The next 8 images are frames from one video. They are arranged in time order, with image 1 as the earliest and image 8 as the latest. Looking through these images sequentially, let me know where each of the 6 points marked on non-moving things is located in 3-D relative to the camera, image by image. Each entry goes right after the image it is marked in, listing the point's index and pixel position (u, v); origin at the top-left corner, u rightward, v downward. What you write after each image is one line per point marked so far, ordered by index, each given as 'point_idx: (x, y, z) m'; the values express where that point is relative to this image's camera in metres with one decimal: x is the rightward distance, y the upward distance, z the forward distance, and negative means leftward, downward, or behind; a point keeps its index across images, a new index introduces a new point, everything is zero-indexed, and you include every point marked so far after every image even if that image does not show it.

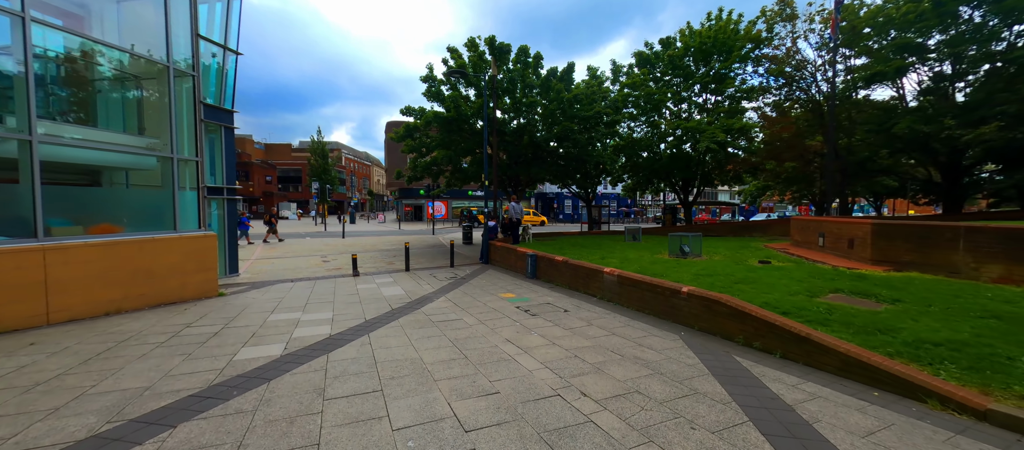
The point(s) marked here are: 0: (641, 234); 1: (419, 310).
0: (+5.2, -0.4, +15.3) m
1: (-1.7, -1.5, +6.9) m
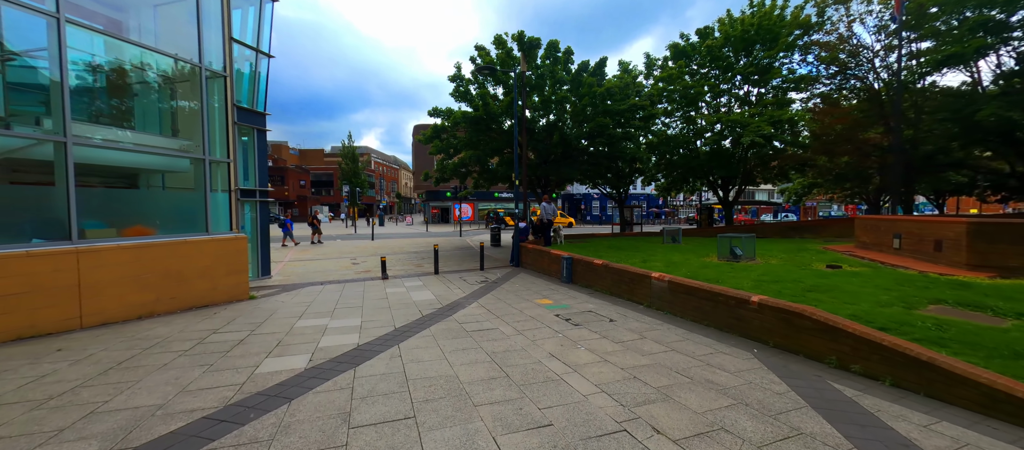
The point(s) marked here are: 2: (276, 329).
0: (+6.4, -0.4, +14.3) m
1: (-1.0, -1.6, +6.4) m
2: (-3.6, -1.6, +5.7) m
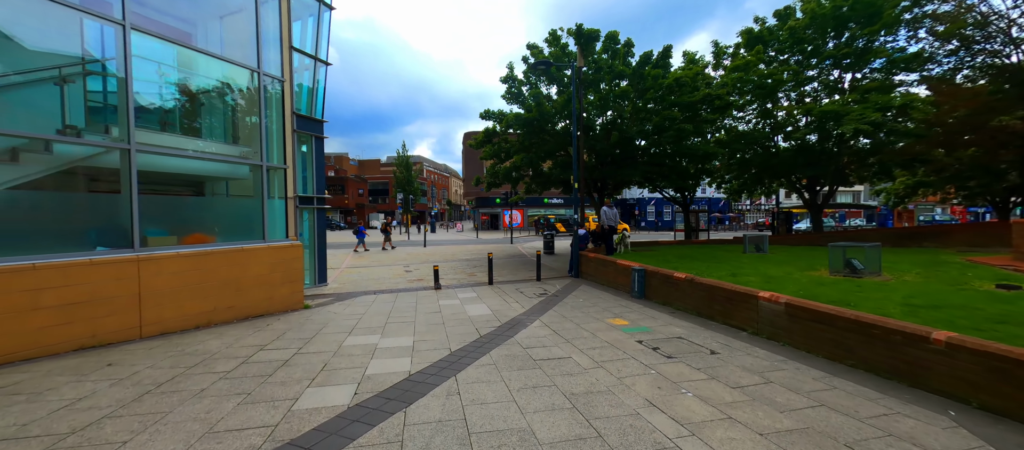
0: (+8.4, -0.6, +12.5) m
1: (0.0, -1.7, +5.5) m
2: (-2.6, -1.7, +5.2) m
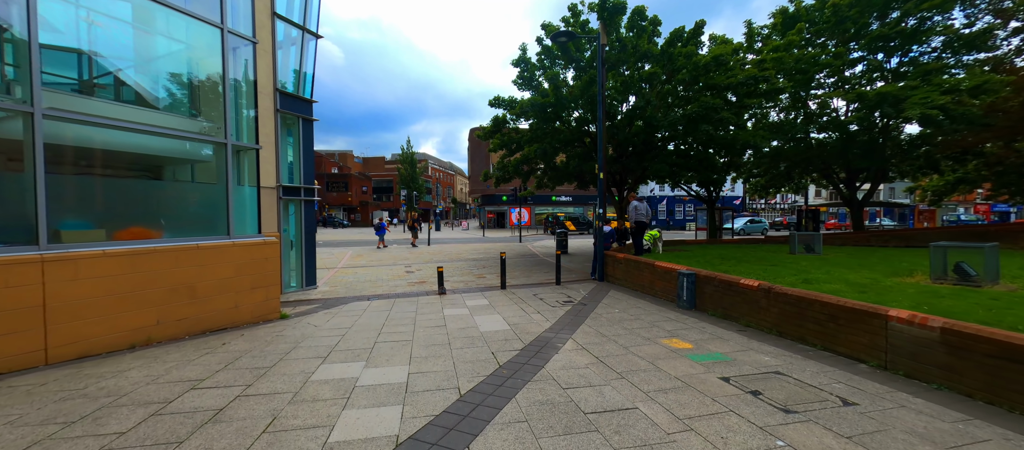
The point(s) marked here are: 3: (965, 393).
0: (+8.8, -0.6, +10.9) m
1: (+0.4, -1.6, +4.0) m
2: (-2.3, -1.6, +3.7) m
3: (+4.0, -1.5, +3.4) m
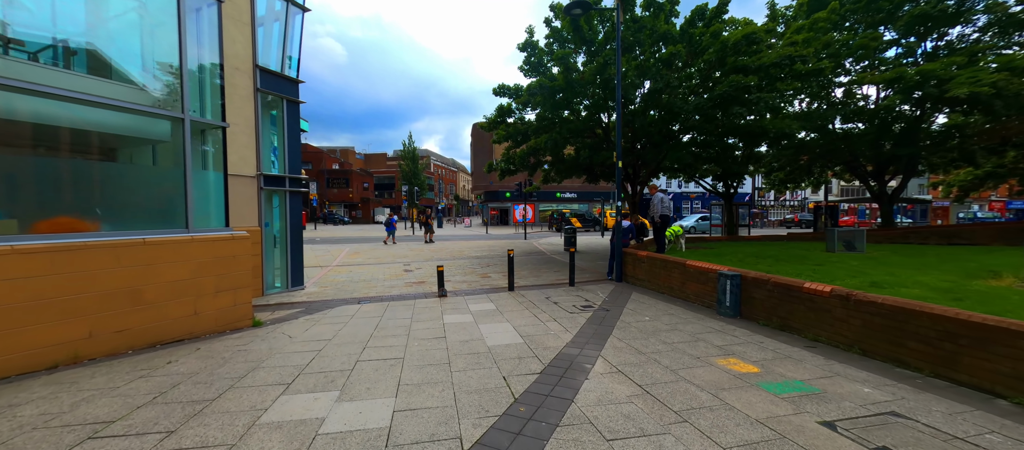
0: (+9.0, -0.4, +9.8) m
1: (+0.5, -1.5, +3.0) m
2: (-2.1, -1.5, +2.7) m
3: (+4.2, -1.4, +2.3) m
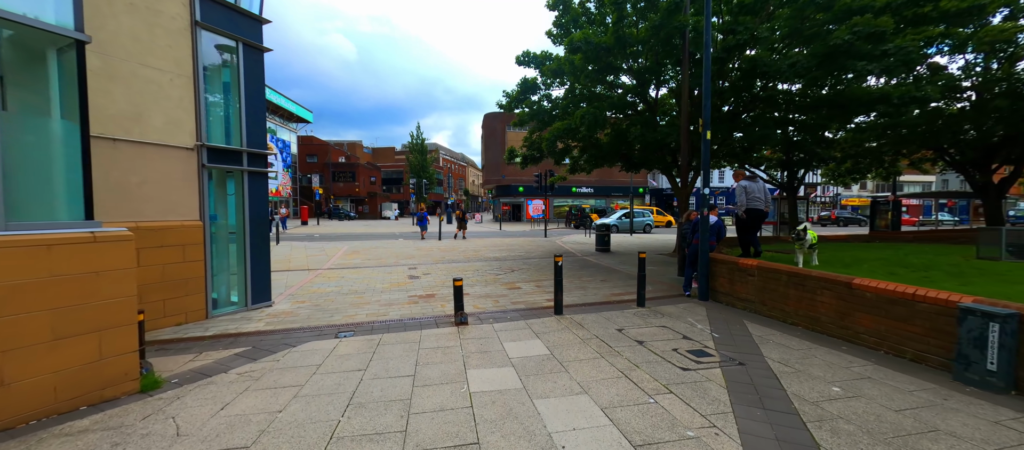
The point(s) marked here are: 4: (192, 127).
0: (+9.8, -0.4, +7.0) m
1: (+1.1, -1.4, +0.4) m
2: (-1.5, -1.4, +0.1) m
3: (+4.8, -1.4, -0.3) m
4: (-4.9, +1.5, +5.8) m
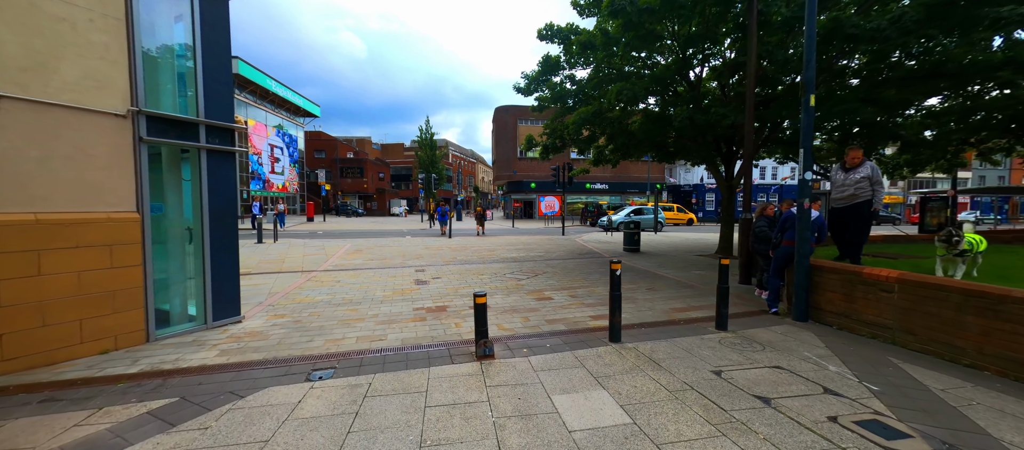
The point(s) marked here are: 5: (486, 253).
0: (+10.3, -0.4, +5.2) m
1: (+1.5, -1.4, -1.2) m
2: (-1.2, -1.4, -1.4) m
3: (+5.1, -1.4, -2.0) m
4: (-4.4, +1.6, +4.3) m
5: (-0.9, -1.0, +13.3) m
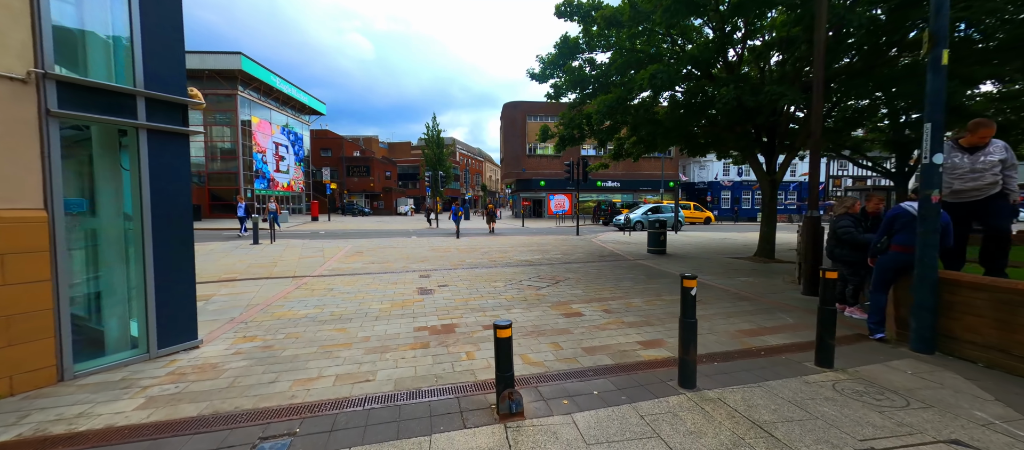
0: (+10.6, -0.4, +3.8) m
1: (+1.6, -1.4, -2.4) m
2: (-1.0, -1.4, -2.5) m
3: (+5.3, -1.4, -3.3) m
4: (-4.1, +1.6, +3.2) m
5: (-0.5, -0.9, +12.1) m
